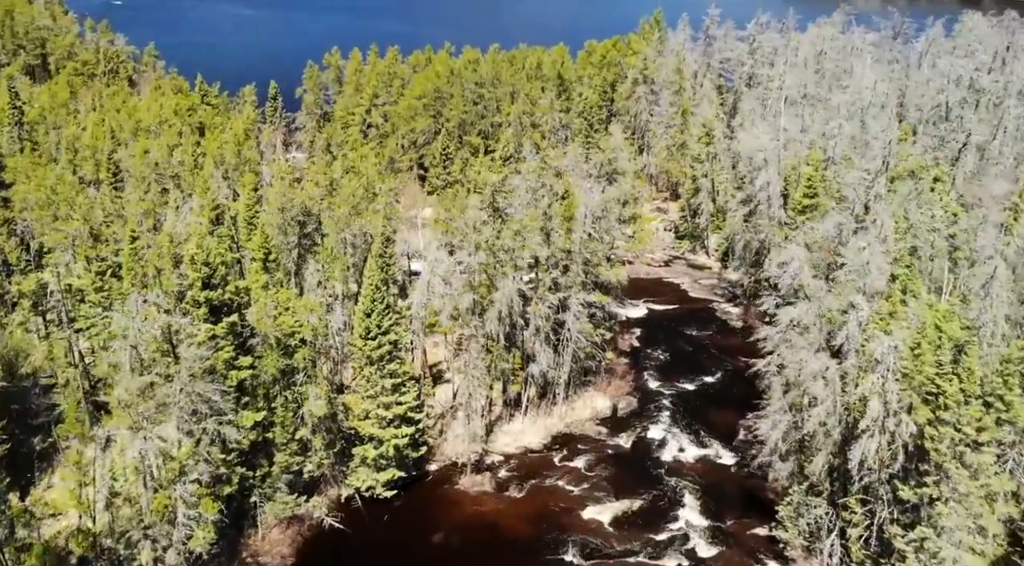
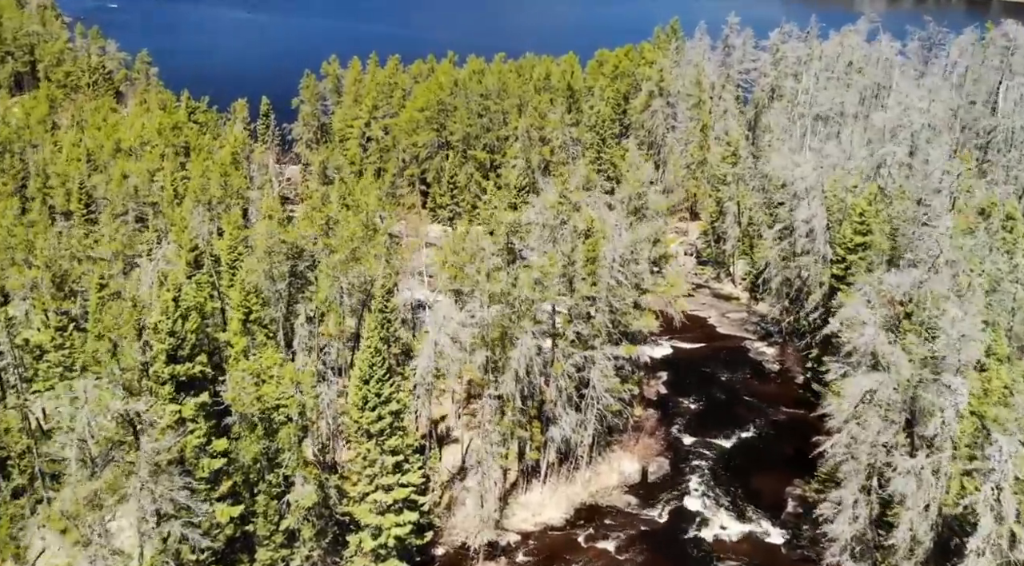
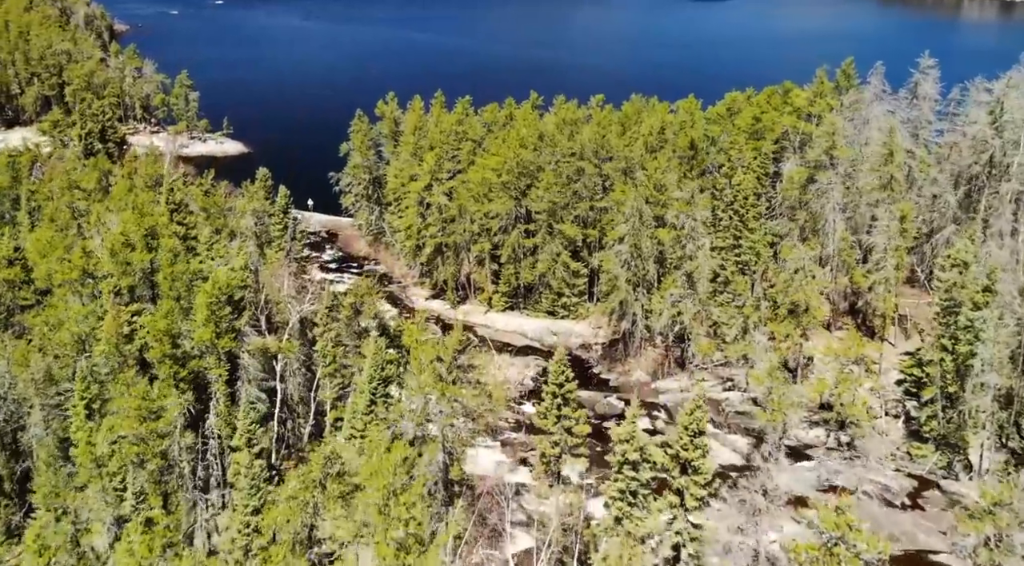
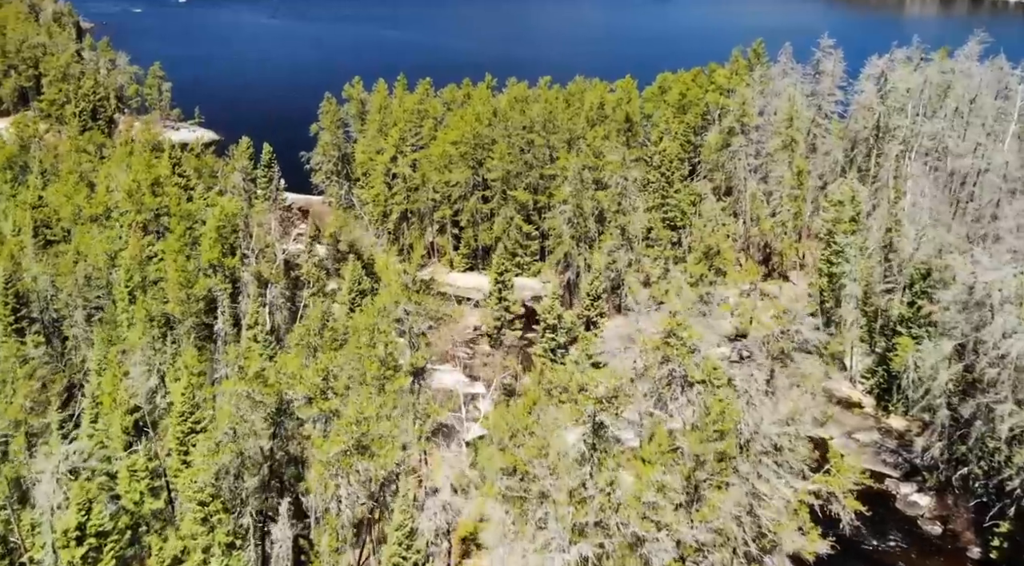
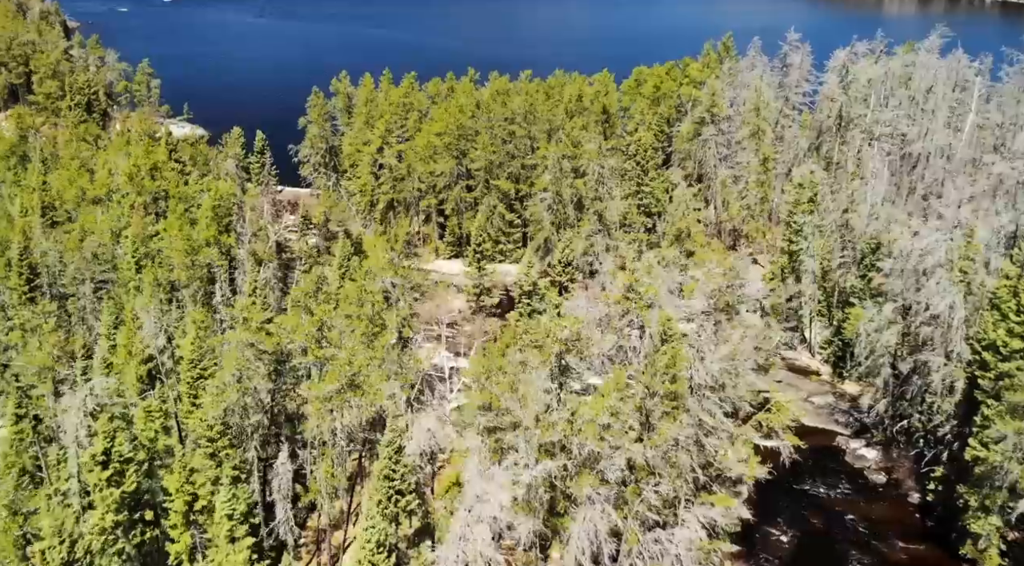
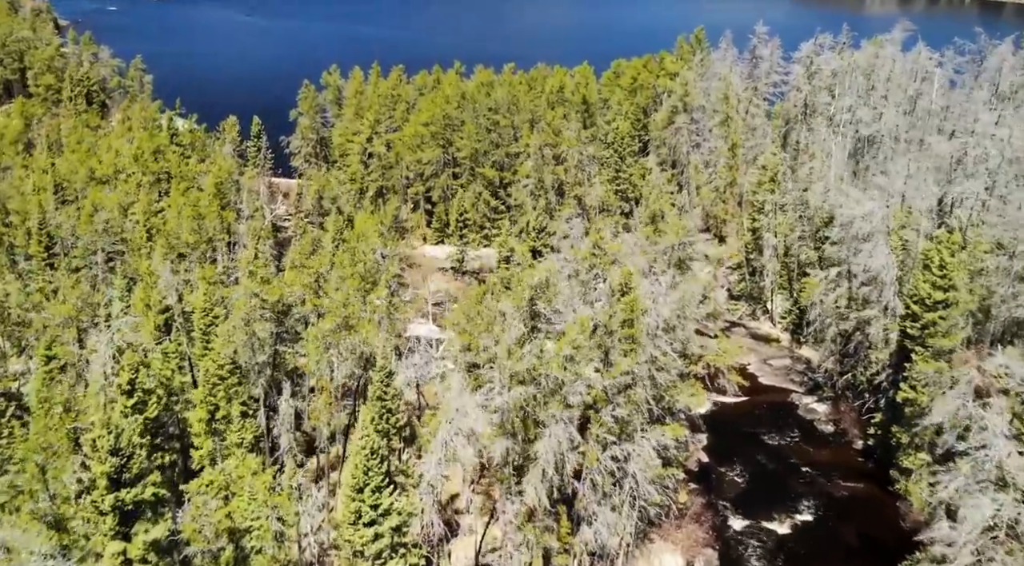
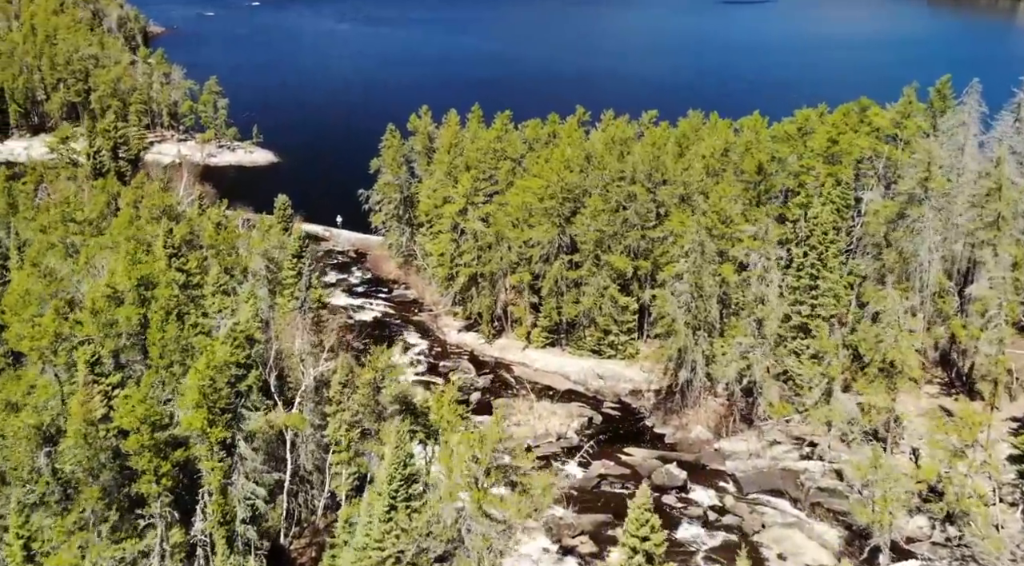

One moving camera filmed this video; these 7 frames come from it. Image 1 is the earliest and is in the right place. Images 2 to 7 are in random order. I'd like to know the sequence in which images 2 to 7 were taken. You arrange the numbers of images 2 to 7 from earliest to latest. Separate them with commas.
2, 6, 5, 4, 3, 7
